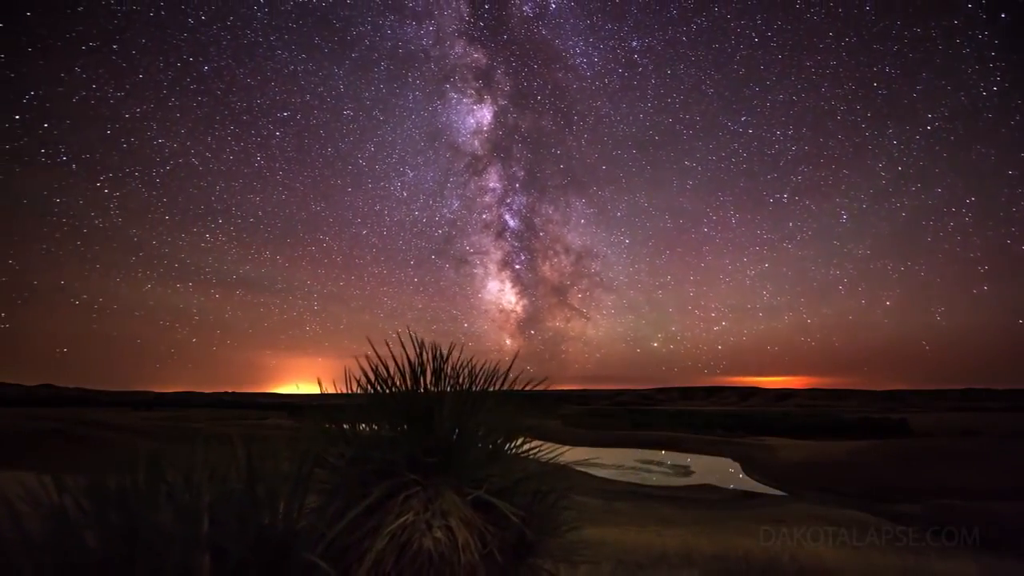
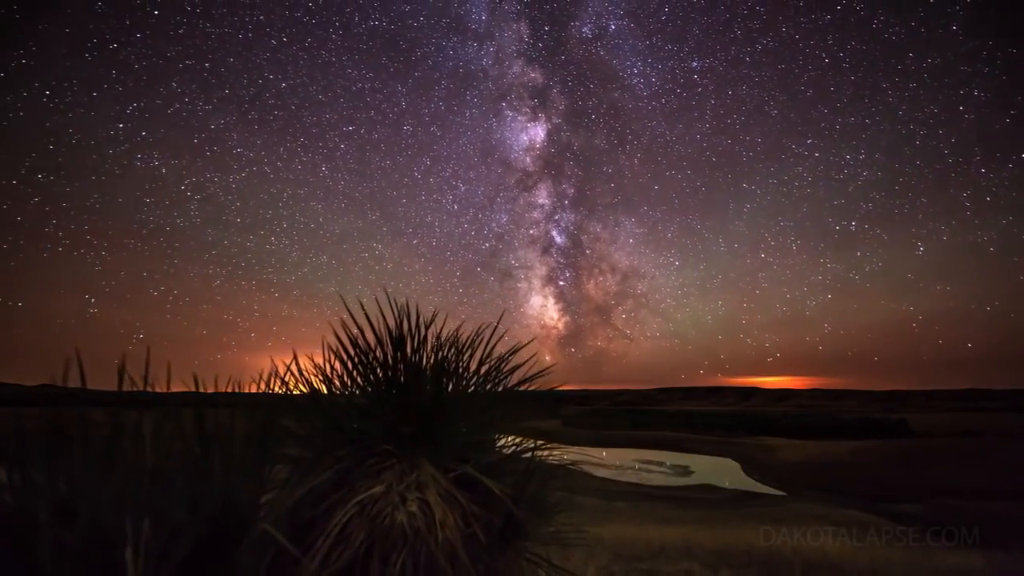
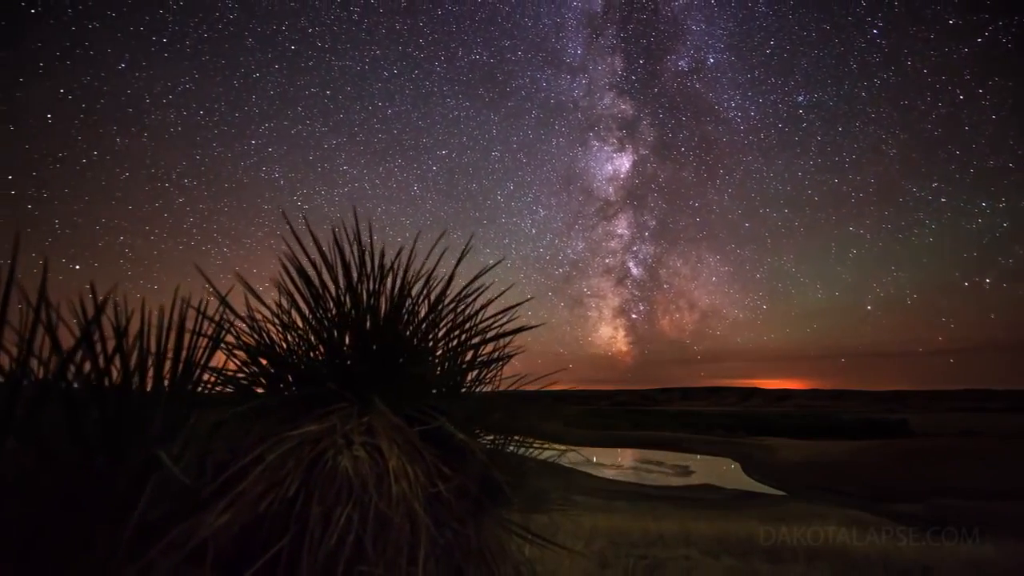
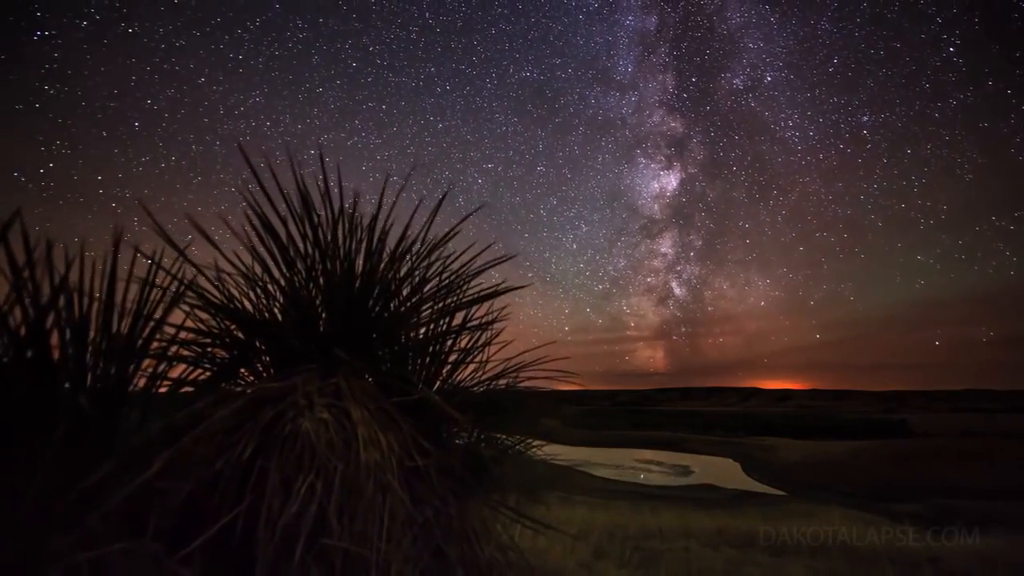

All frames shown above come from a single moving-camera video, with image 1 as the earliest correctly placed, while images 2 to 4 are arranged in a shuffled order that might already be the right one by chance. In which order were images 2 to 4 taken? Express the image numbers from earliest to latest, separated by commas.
2, 3, 4
